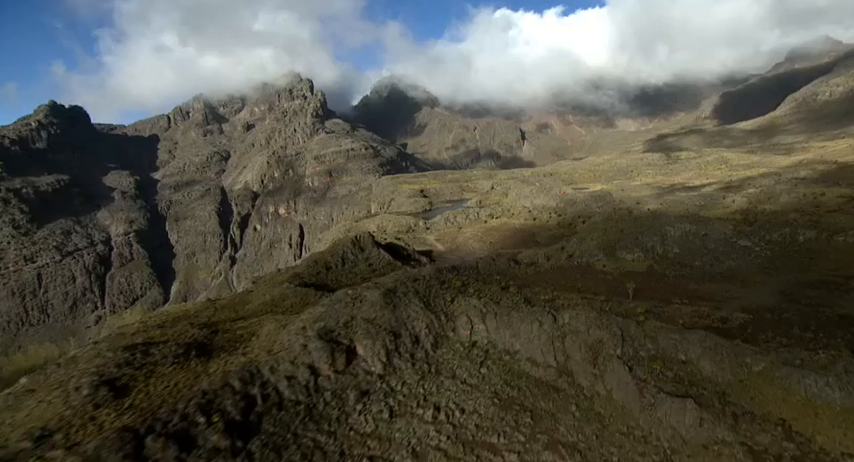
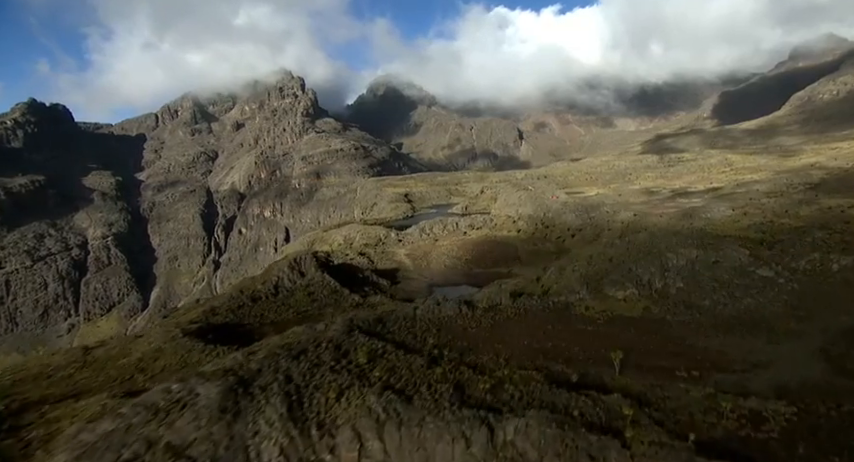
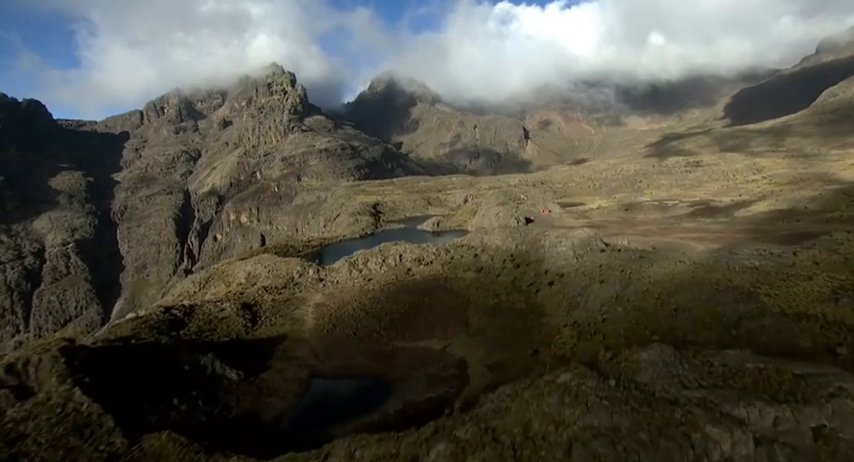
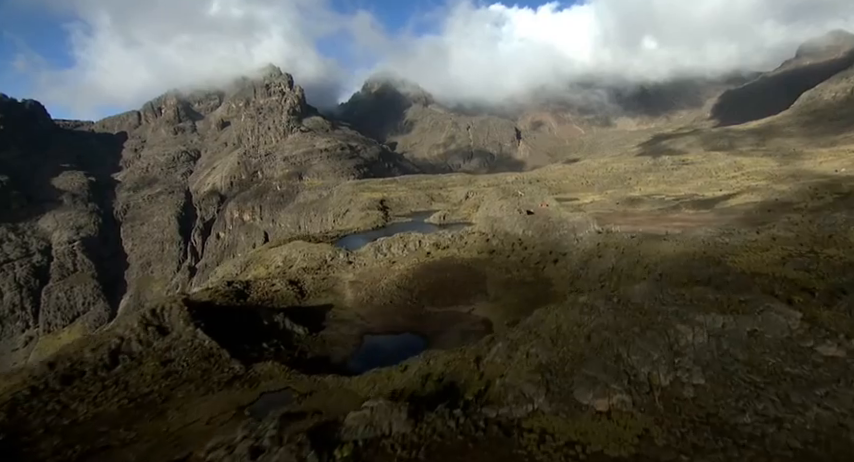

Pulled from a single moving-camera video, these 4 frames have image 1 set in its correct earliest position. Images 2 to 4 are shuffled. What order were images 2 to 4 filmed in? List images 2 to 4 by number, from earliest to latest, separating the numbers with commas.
2, 4, 3
